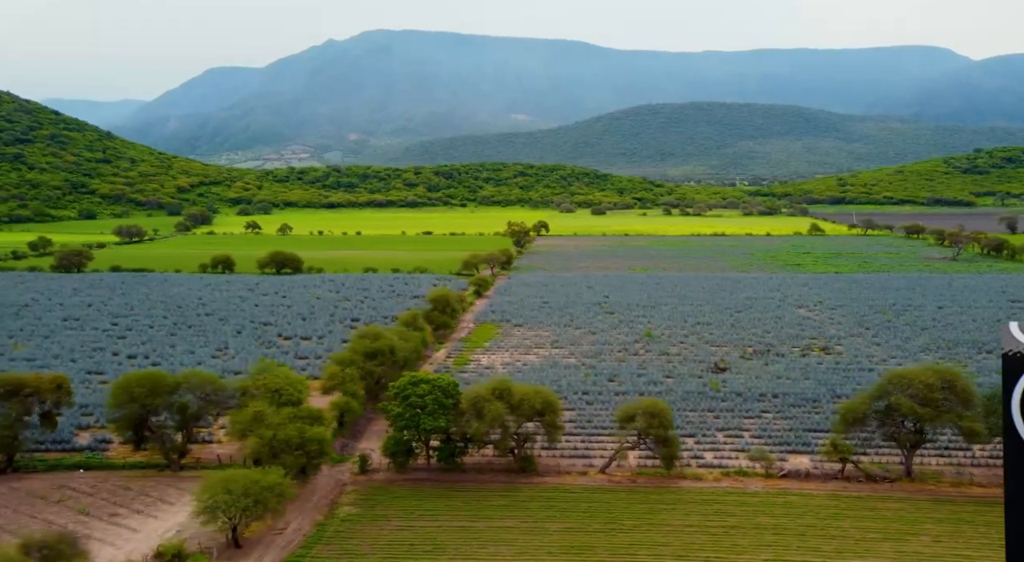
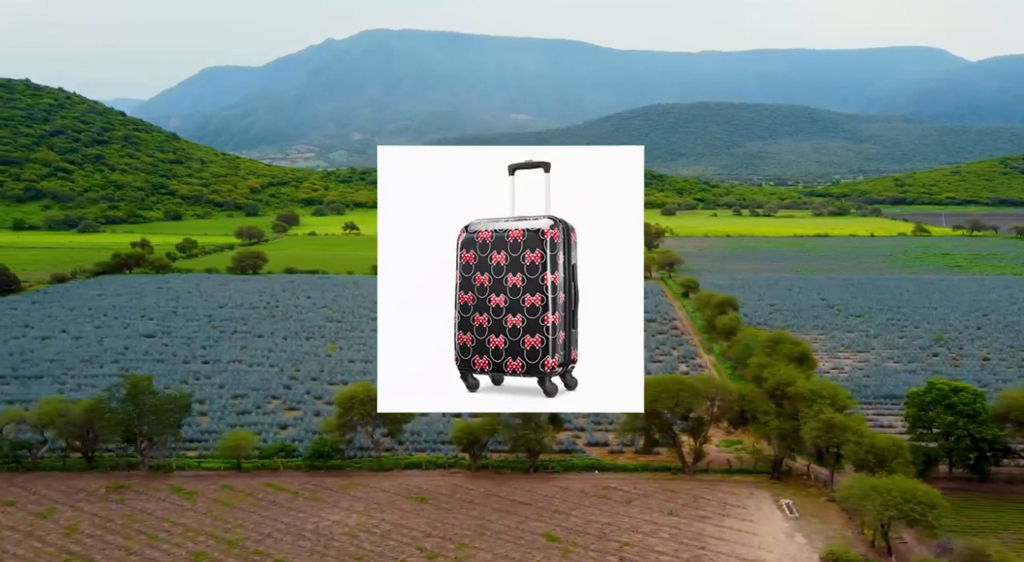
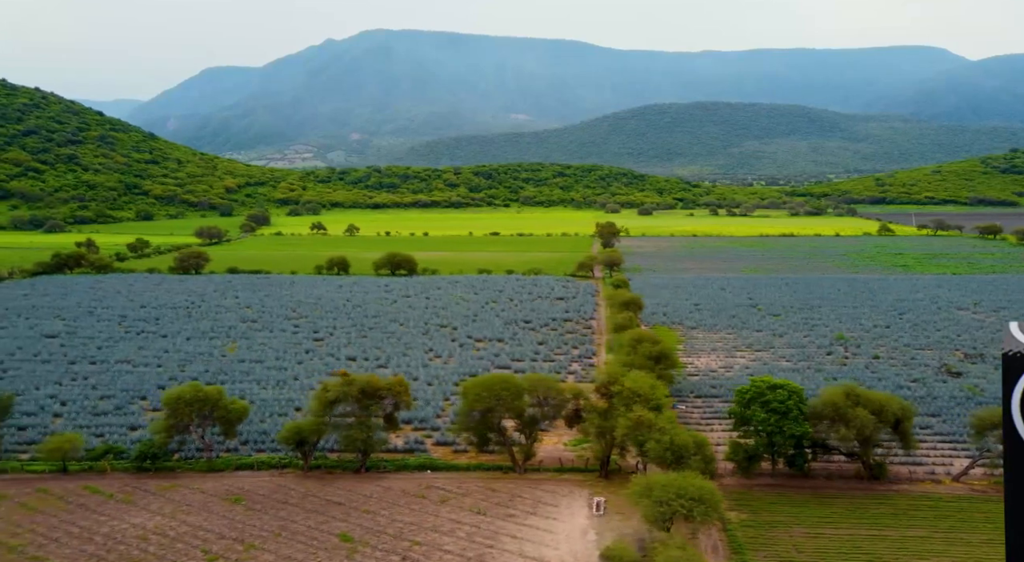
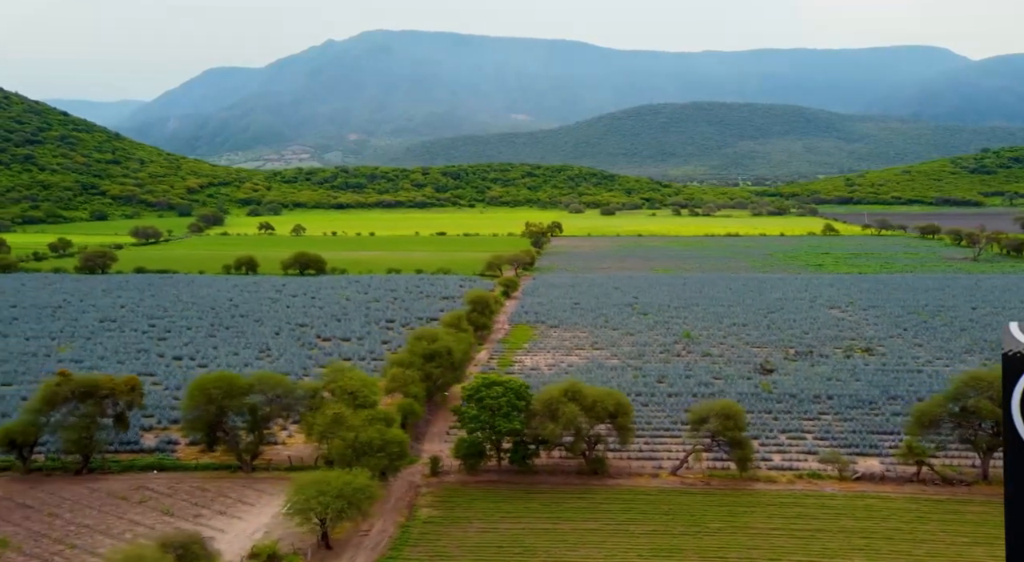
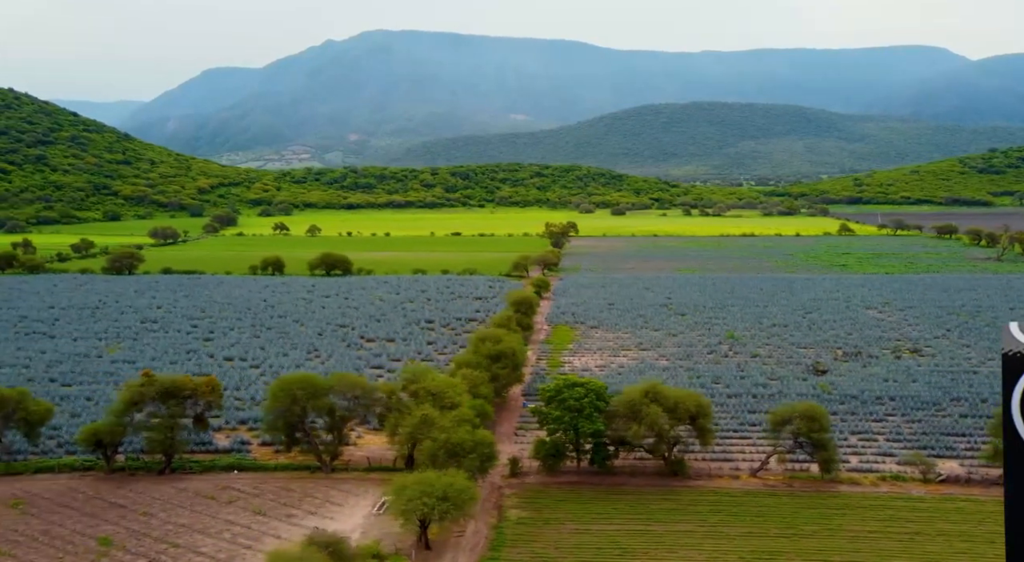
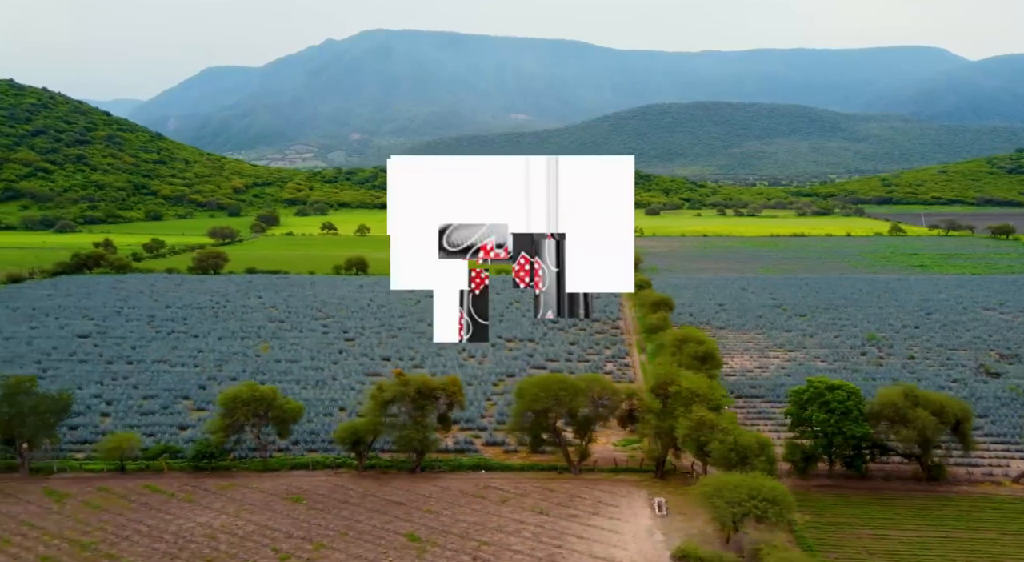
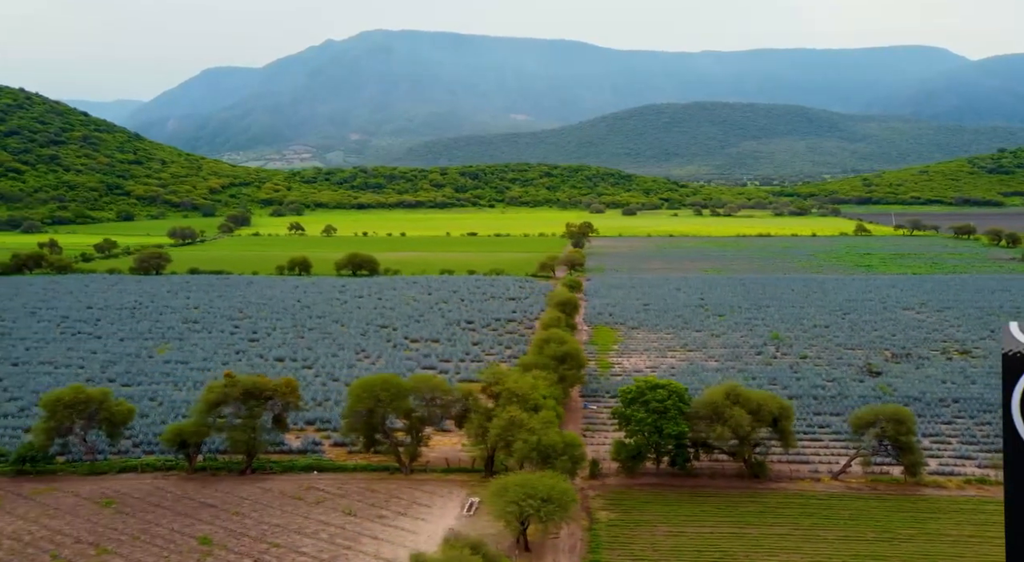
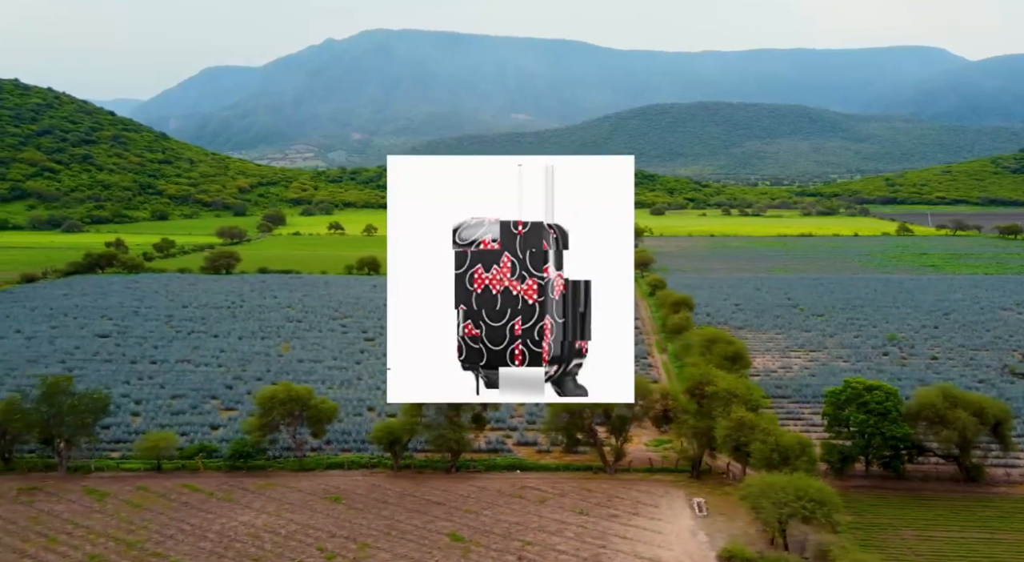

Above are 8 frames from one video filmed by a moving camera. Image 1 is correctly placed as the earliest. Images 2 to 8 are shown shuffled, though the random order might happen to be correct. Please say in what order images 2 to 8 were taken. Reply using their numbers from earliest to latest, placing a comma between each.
4, 5, 7, 3, 6, 8, 2
